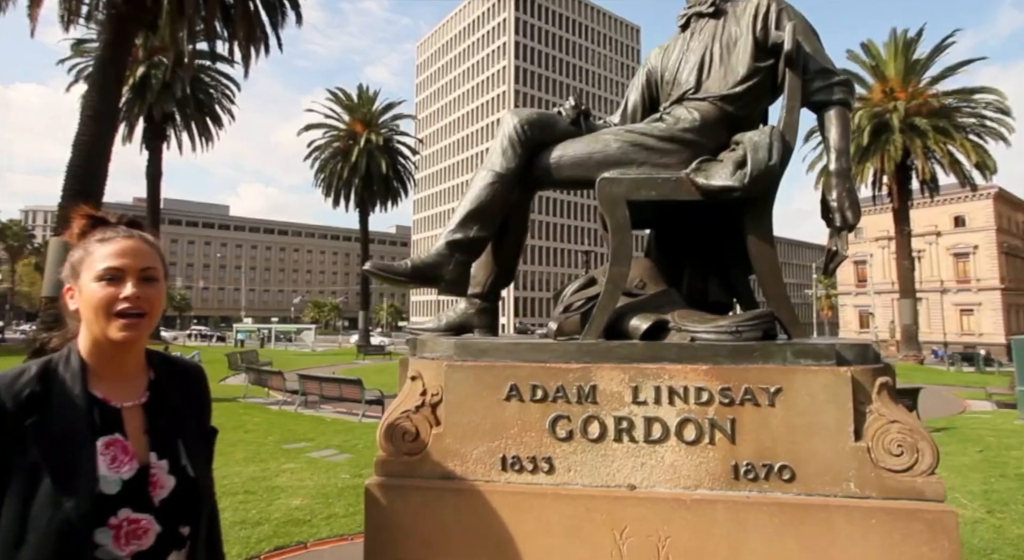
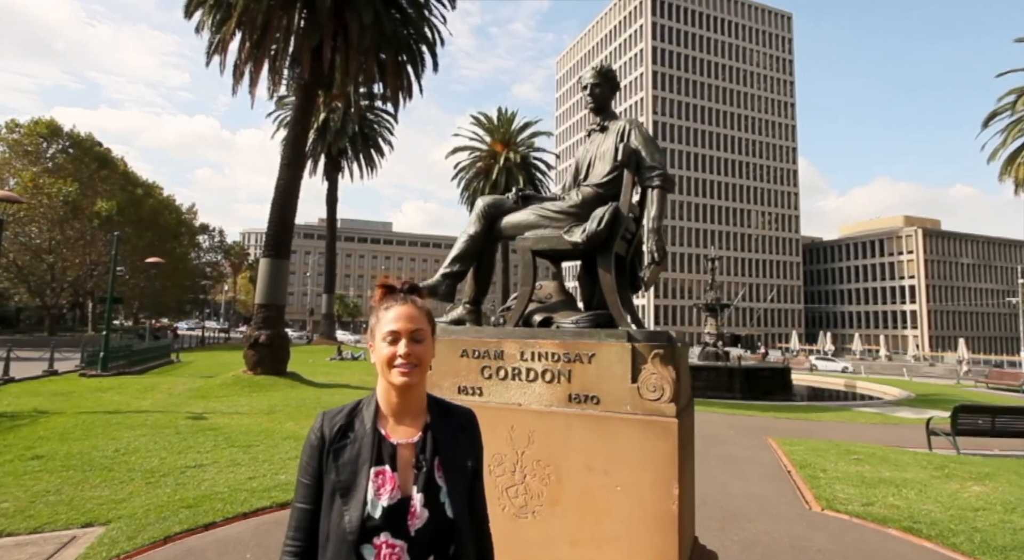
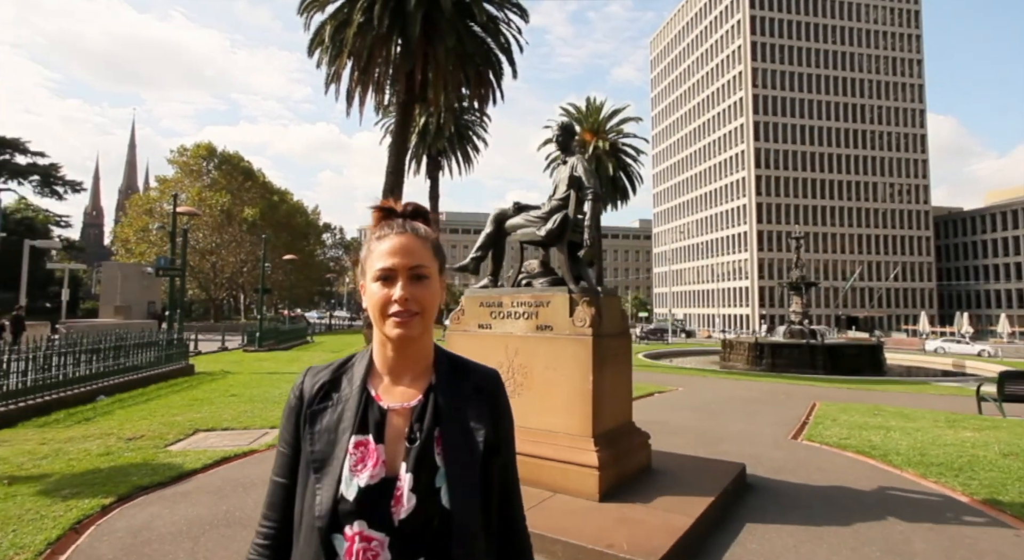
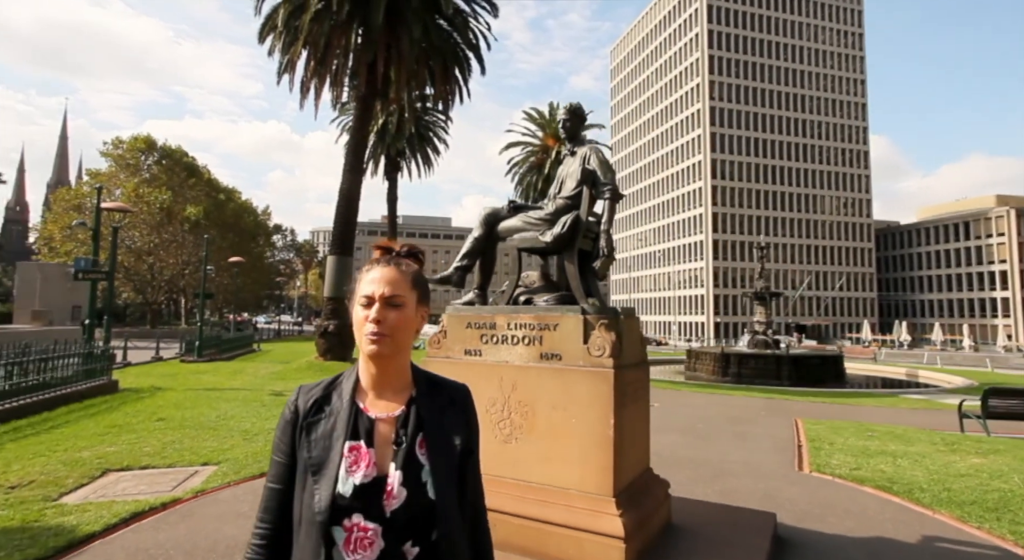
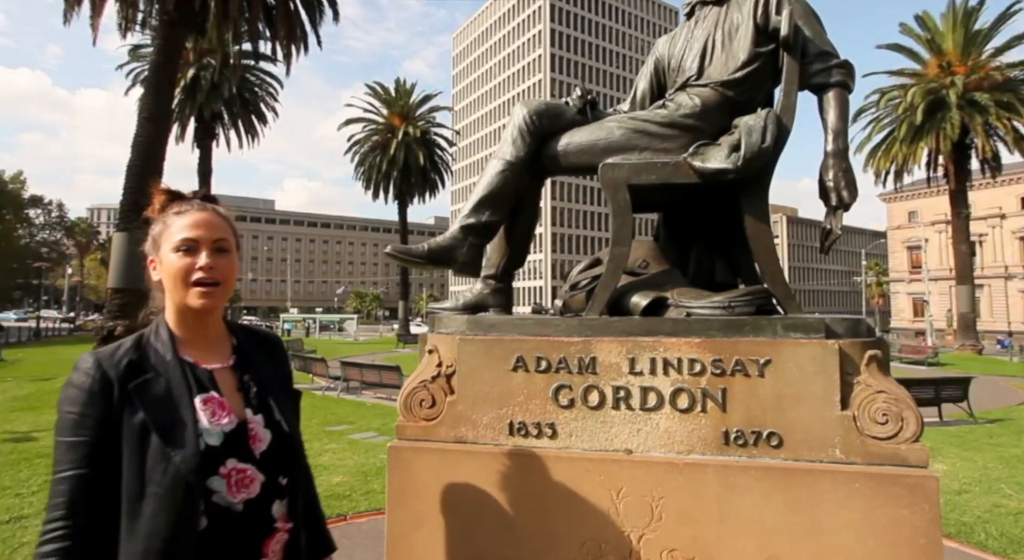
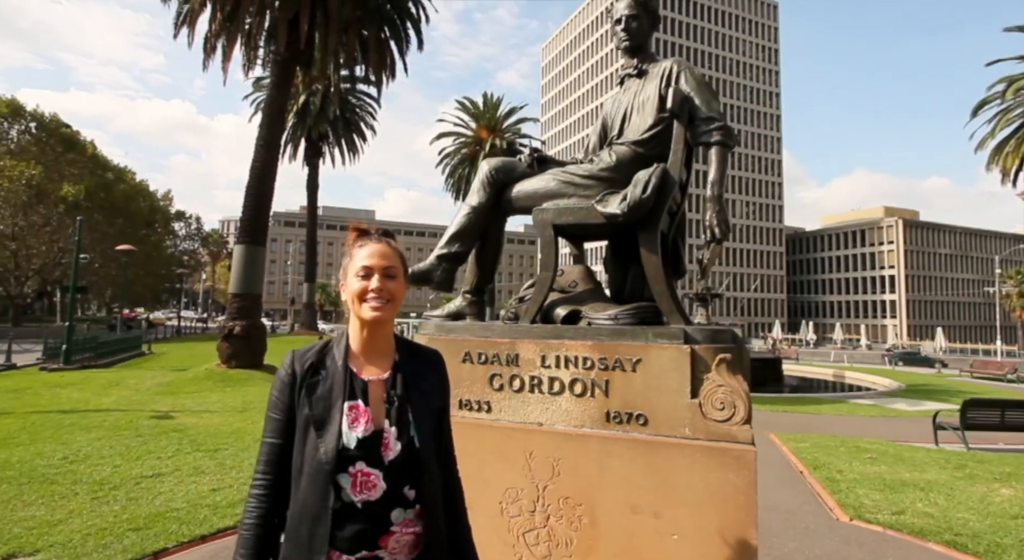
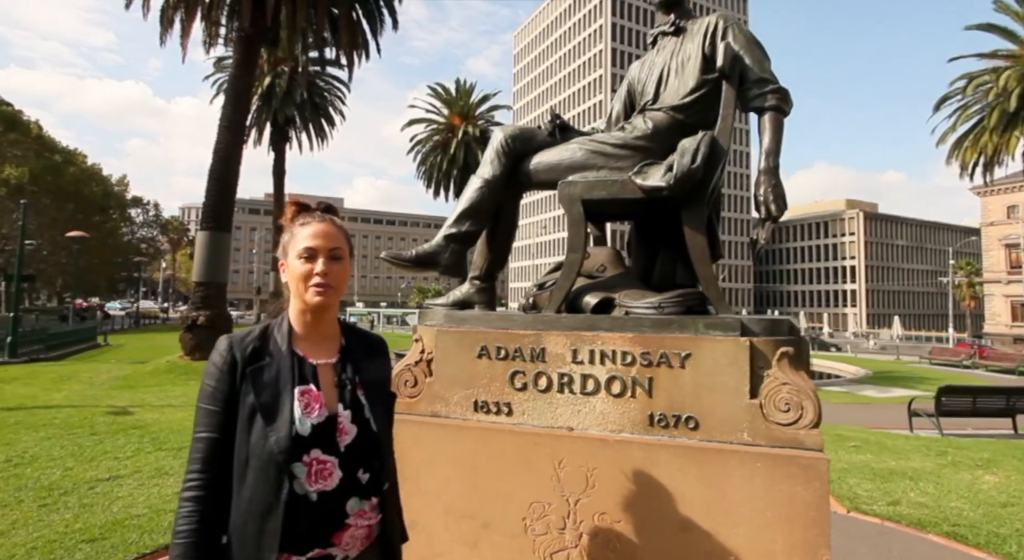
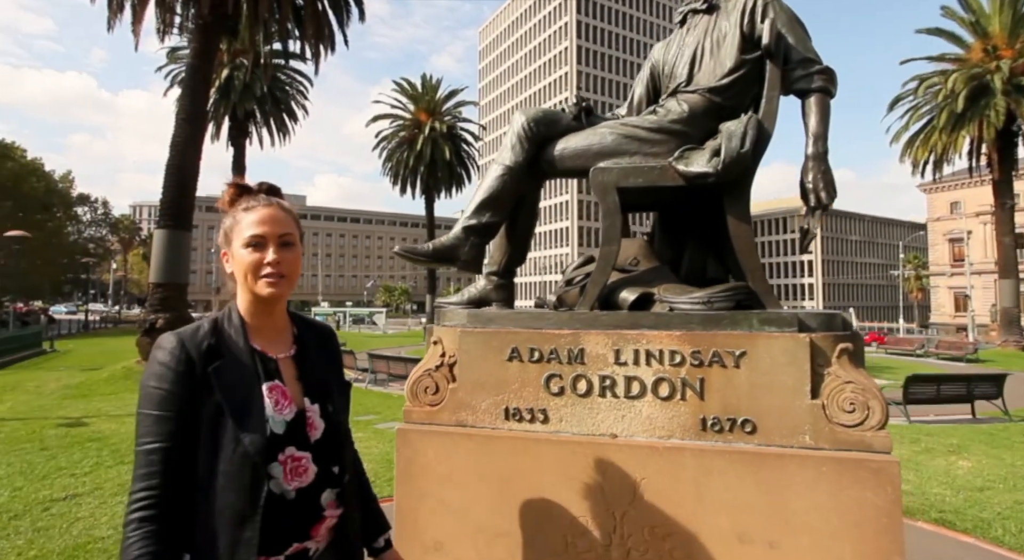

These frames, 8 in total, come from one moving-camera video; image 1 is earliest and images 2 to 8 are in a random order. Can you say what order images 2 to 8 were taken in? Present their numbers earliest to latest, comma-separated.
5, 8, 7, 6, 2, 4, 3
